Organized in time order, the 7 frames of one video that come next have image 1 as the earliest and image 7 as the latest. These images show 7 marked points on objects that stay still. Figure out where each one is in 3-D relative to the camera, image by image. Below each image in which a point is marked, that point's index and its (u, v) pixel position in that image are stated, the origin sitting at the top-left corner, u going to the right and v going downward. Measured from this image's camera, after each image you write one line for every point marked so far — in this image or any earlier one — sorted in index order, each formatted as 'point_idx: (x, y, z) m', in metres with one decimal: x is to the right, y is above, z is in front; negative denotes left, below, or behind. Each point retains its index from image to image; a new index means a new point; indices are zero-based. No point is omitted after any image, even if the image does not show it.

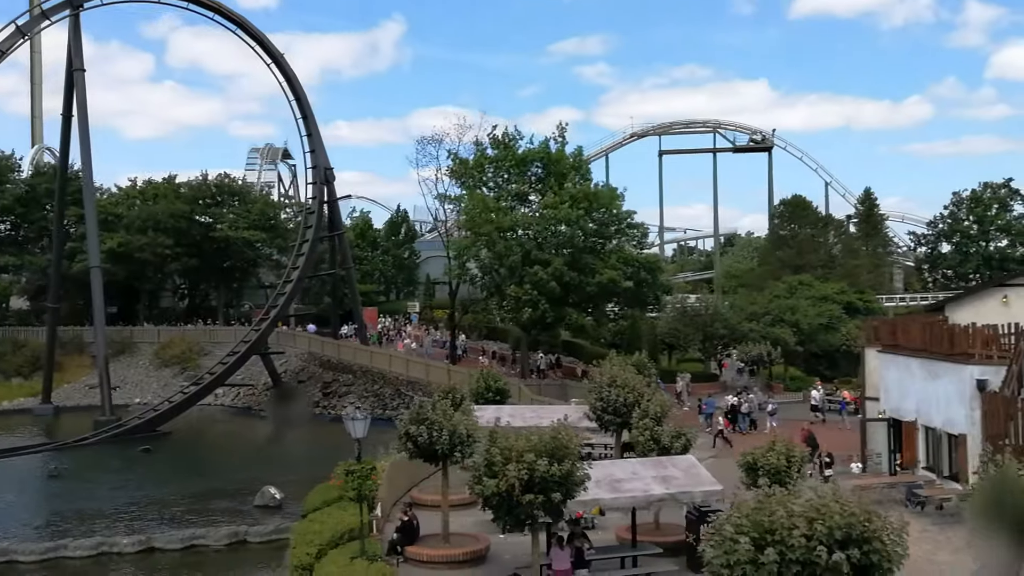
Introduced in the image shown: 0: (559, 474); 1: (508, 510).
0: (+0.6, -2.4, +12.9) m
1: (-0.1, -2.9, +13.1) m
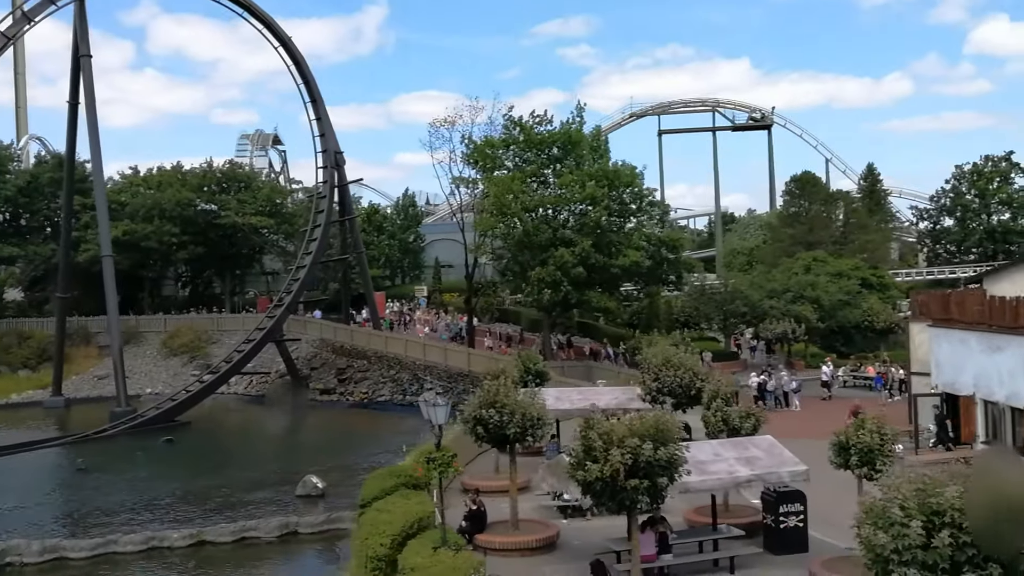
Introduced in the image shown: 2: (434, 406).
0: (+1.9, -2.2, +12.6) m
1: (+1.3, -2.7, +12.8) m
2: (-1.2, -1.8, +15.0) m
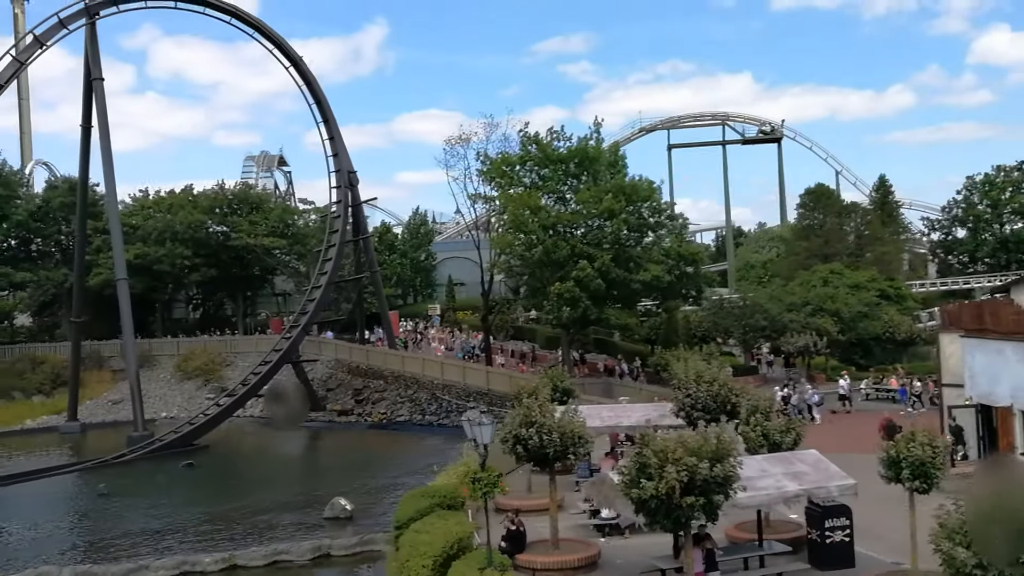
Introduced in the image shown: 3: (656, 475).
0: (+2.6, -2.3, +12.5) m
1: (+2.0, -2.9, +12.6) m
2: (-0.5, -2.0, +14.9) m
3: (+1.8, -2.4, +12.5) m
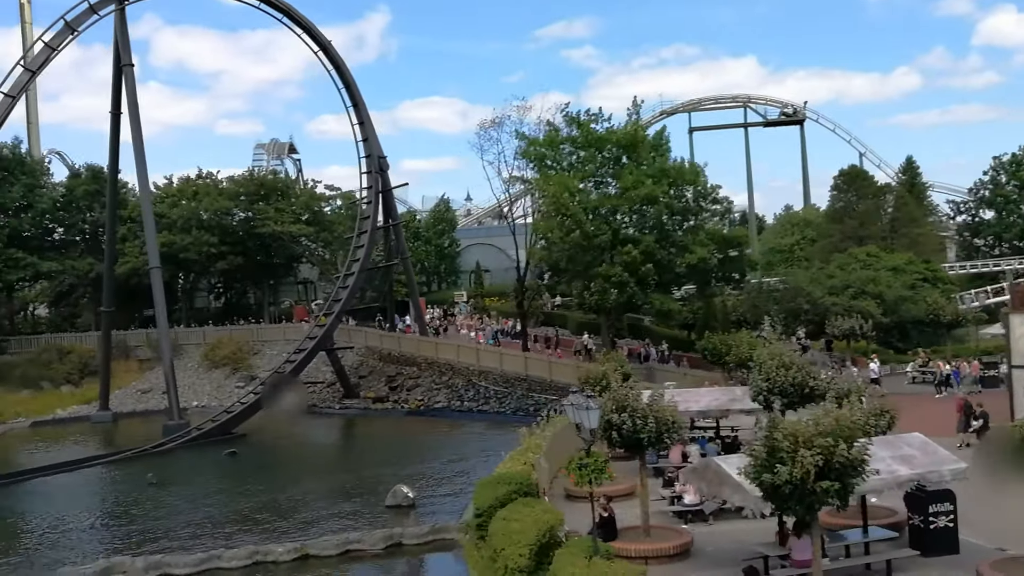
0: (+4.2, -2.1, +12.1) m
1: (+3.5, -2.6, +12.2) m
2: (+1.1, -1.8, +14.5) m
3: (+3.4, -2.1, +12.2) m
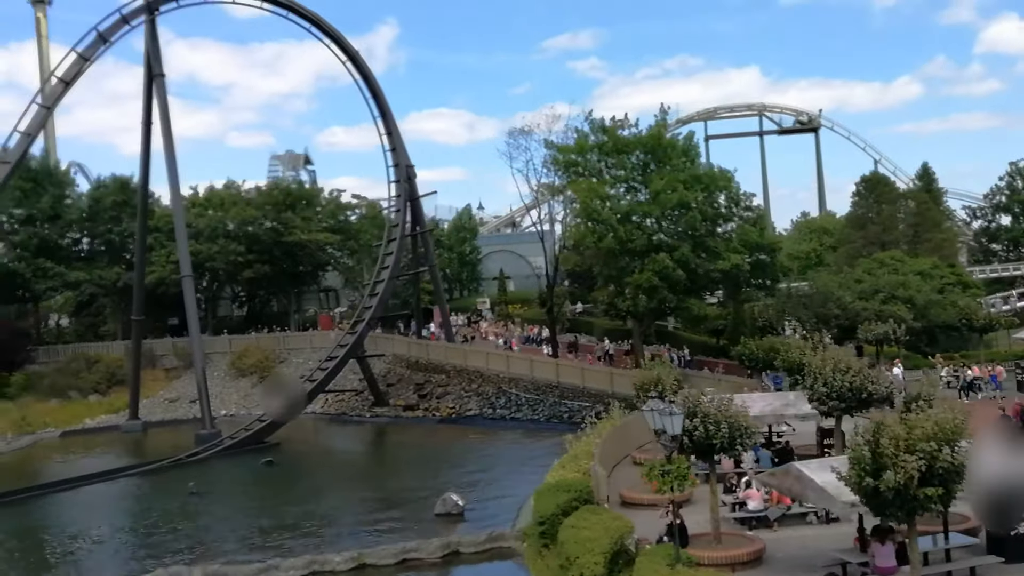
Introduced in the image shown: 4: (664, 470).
0: (+5.4, -2.1, +12.0) m
1: (+4.7, -2.6, +12.2) m
2: (+2.3, -1.8, +14.4) m
3: (+4.6, -2.2, +12.1) m
4: (+2.2, -2.7, +14.5) m
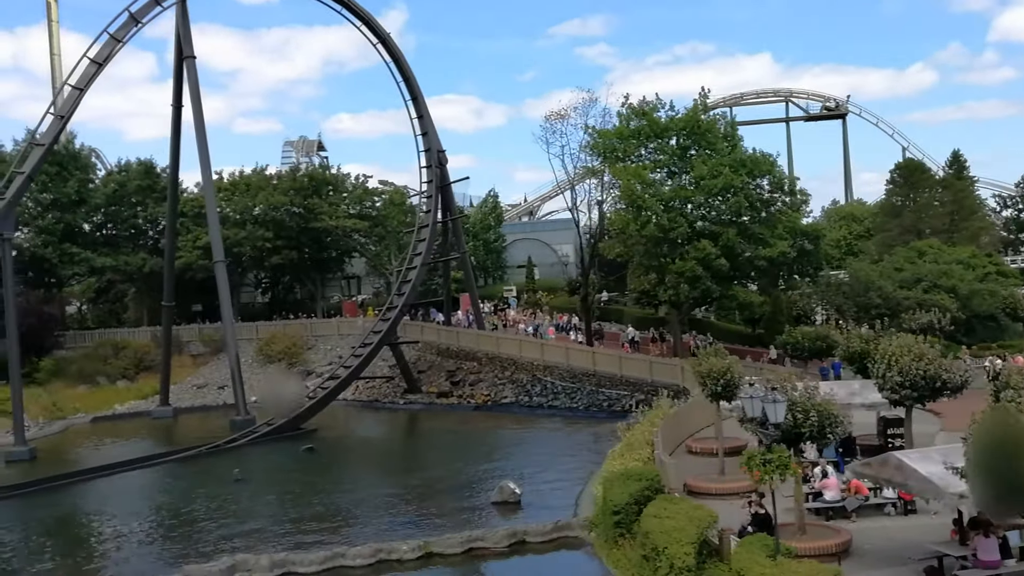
0: (+6.8, -2.0, +11.7) m
1: (+6.1, -2.5, +11.9) m
2: (+3.6, -1.6, +14.1) m
3: (+6.0, -2.0, +11.8) m
4: (+3.6, -2.5, +14.2) m
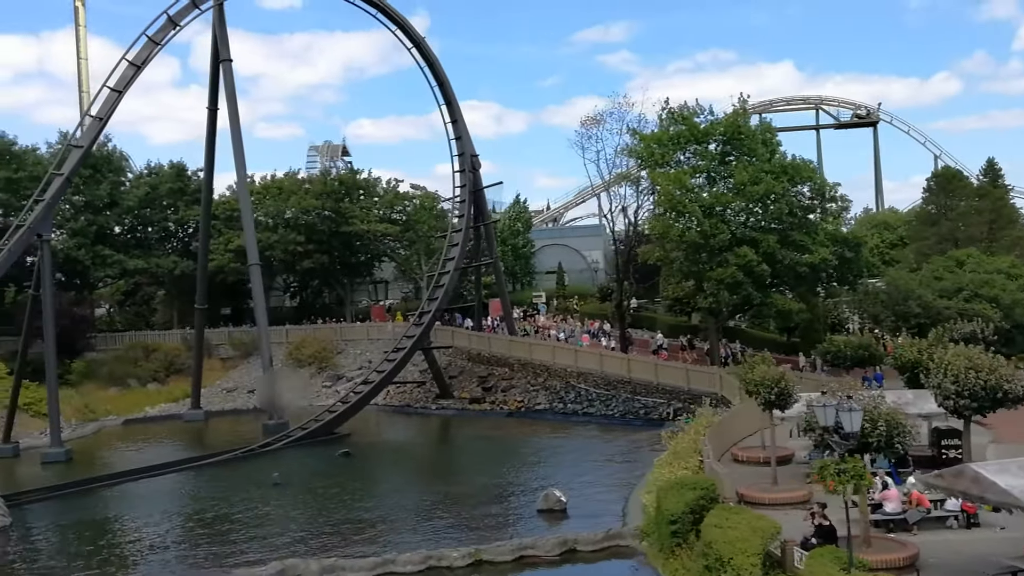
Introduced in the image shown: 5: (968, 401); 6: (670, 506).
0: (+7.7, -2.1, +11.4) m
1: (+7.0, -2.6, +11.5) m
2: (+4.6, -1.7, +13.8) m
3: (+6.9, -2.1, +11.4) m
4: (+4.5, -2.5, +13.8) m
5: (+9.1, -2.3, +19.8) m
6: (+2.9, -4.0, +18.2) m
